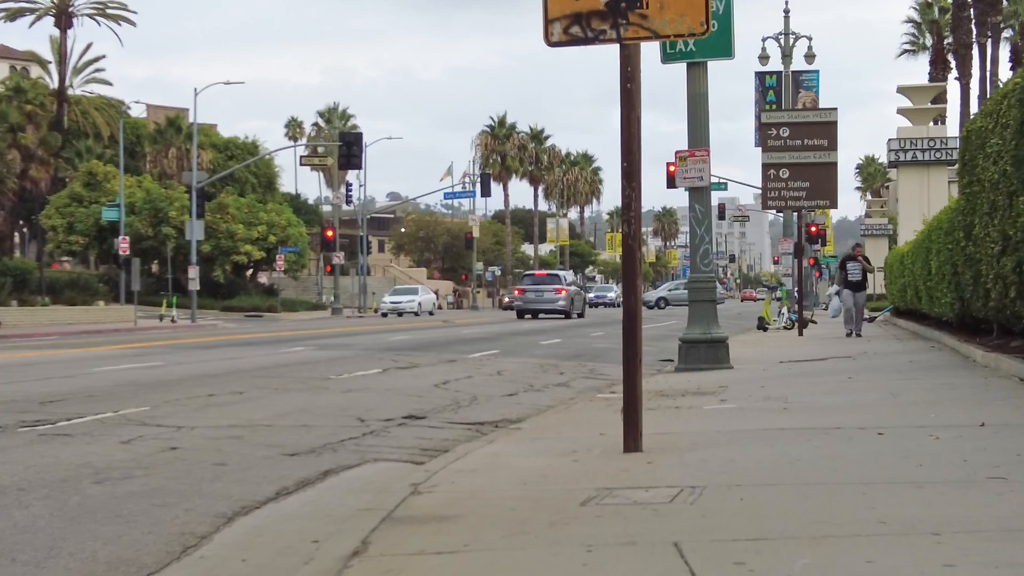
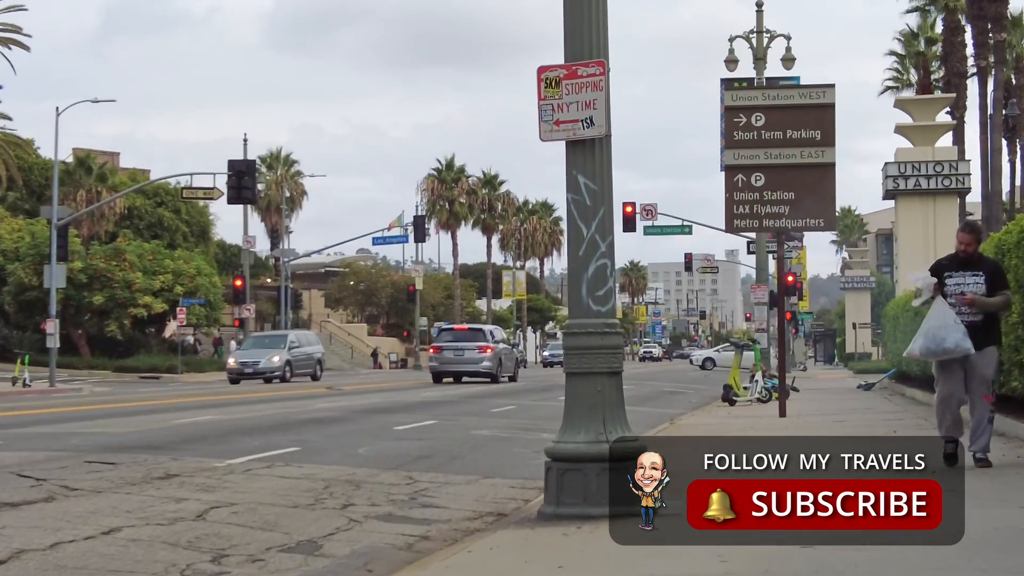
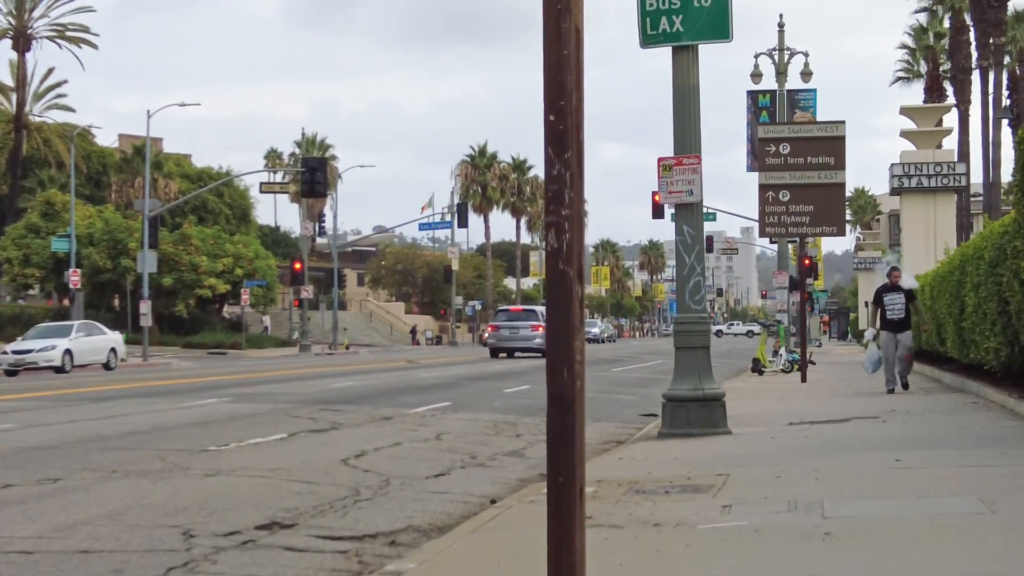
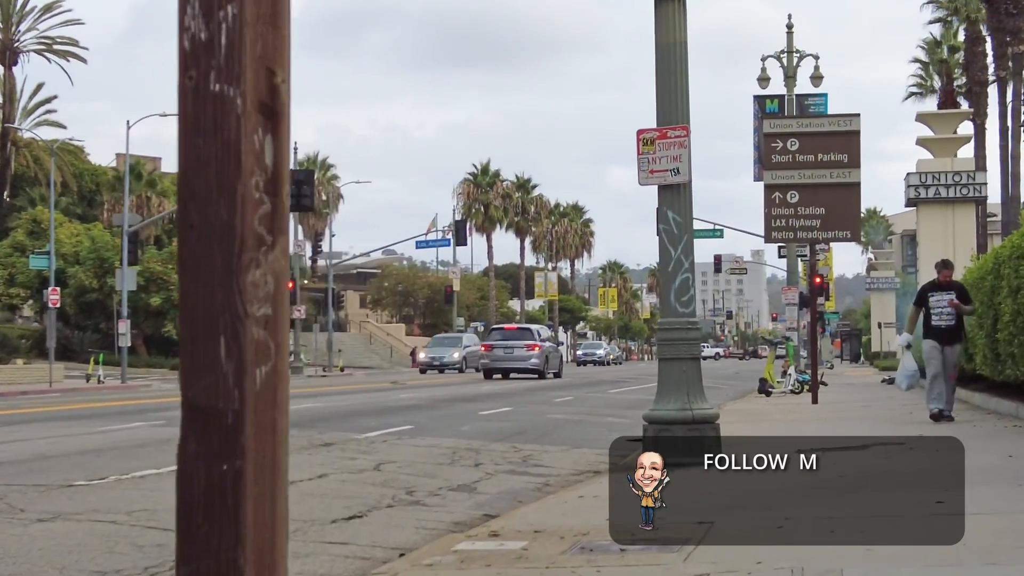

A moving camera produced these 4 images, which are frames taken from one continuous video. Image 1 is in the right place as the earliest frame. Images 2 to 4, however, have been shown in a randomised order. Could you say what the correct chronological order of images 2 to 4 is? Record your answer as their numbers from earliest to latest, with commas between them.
3, 4, 2
